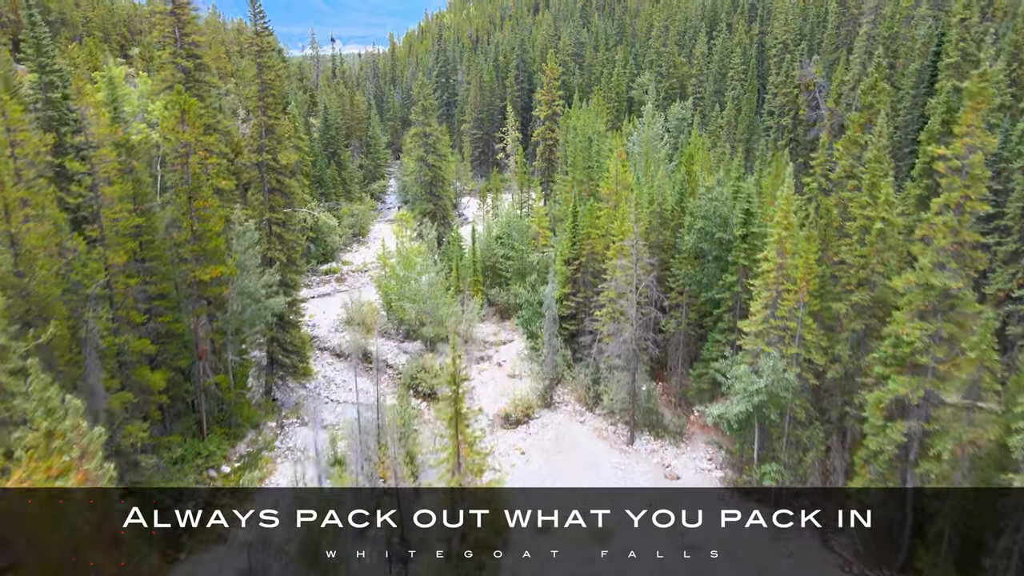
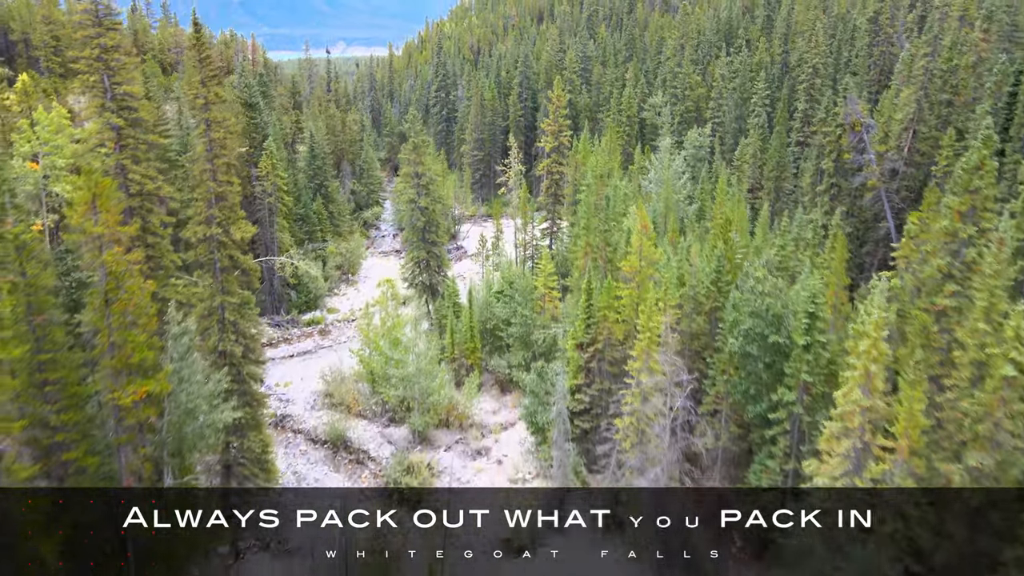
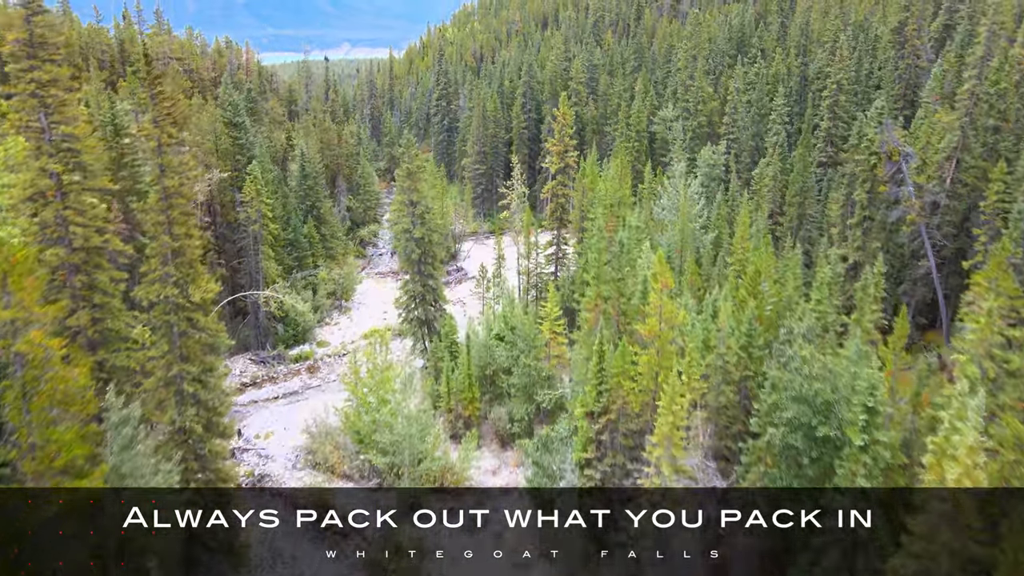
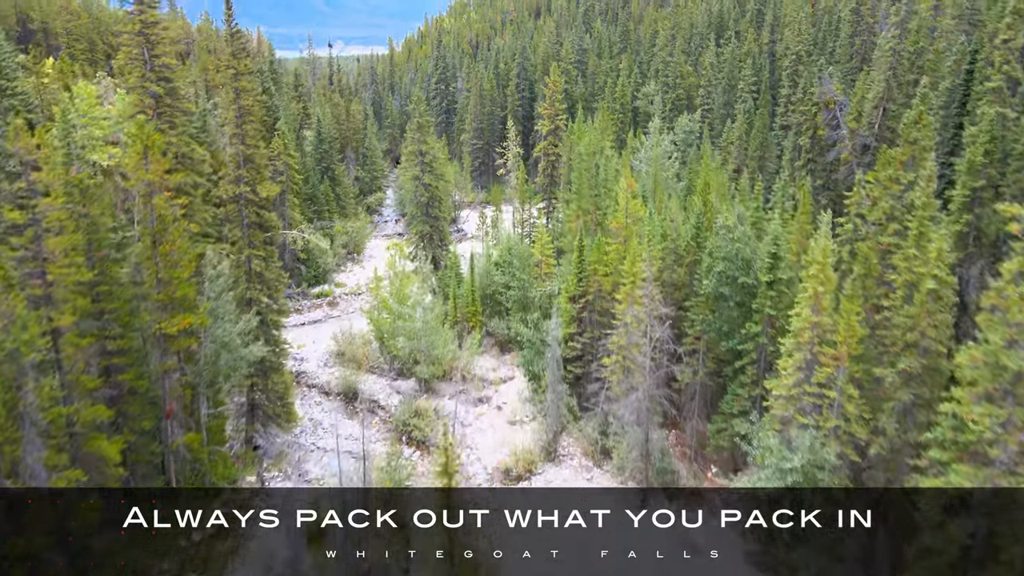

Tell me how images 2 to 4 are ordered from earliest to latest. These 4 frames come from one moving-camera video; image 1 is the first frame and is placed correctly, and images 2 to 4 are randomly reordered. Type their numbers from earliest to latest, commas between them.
4, 2, 3
